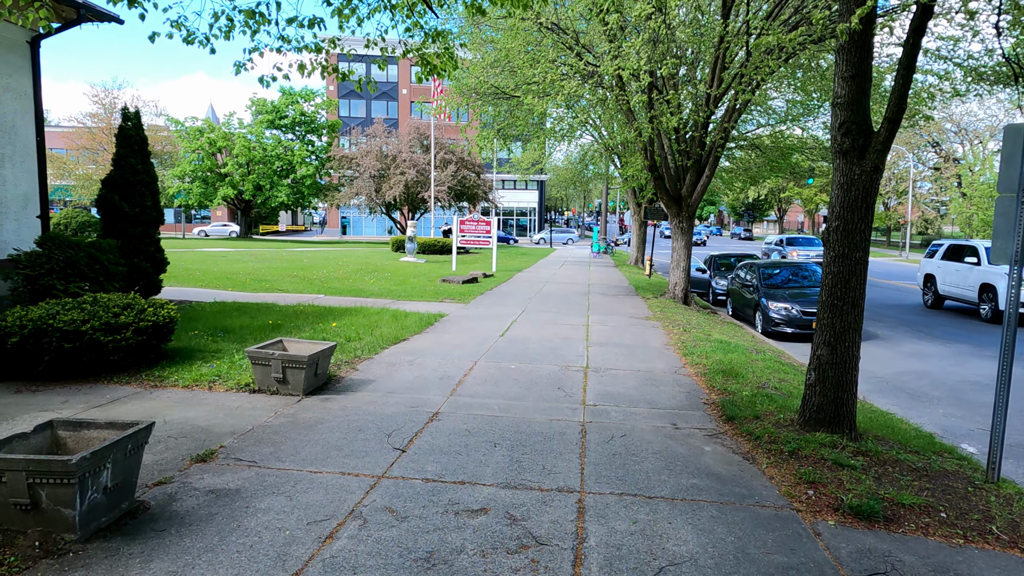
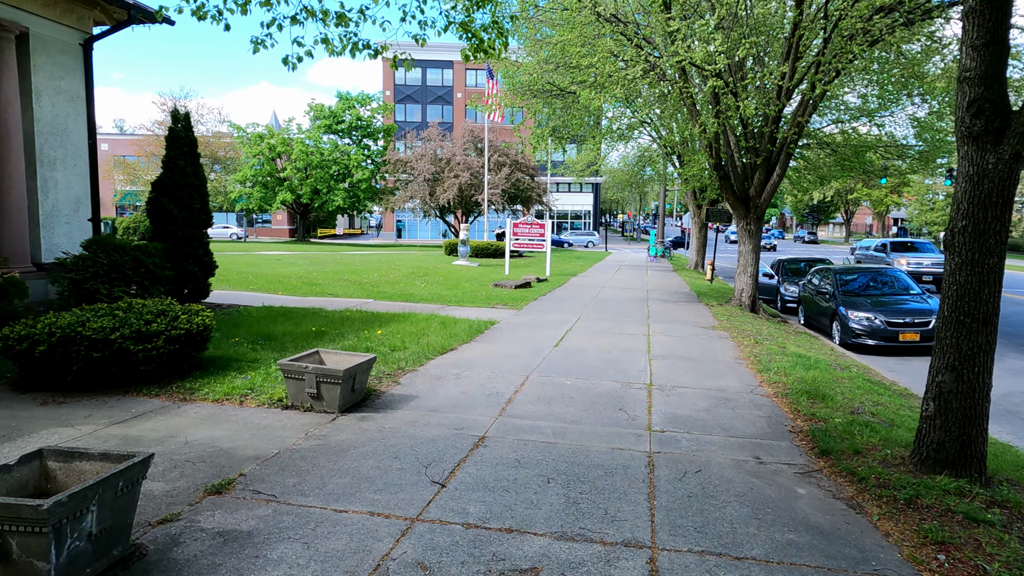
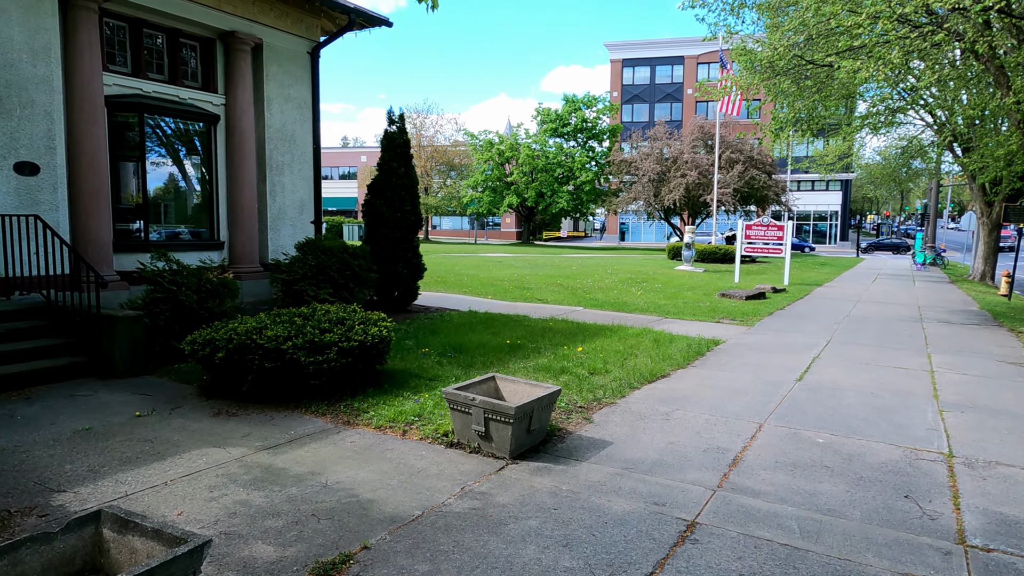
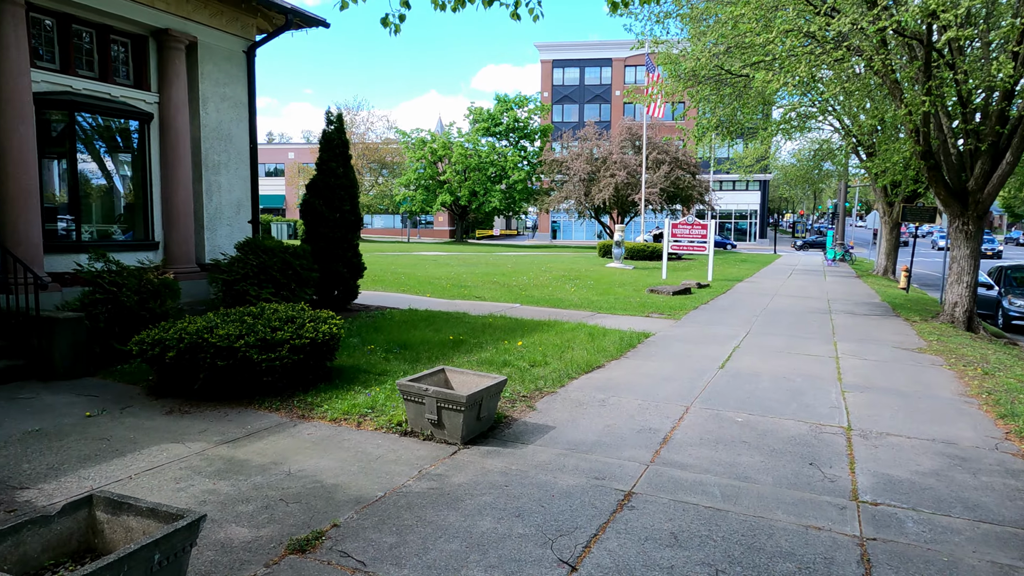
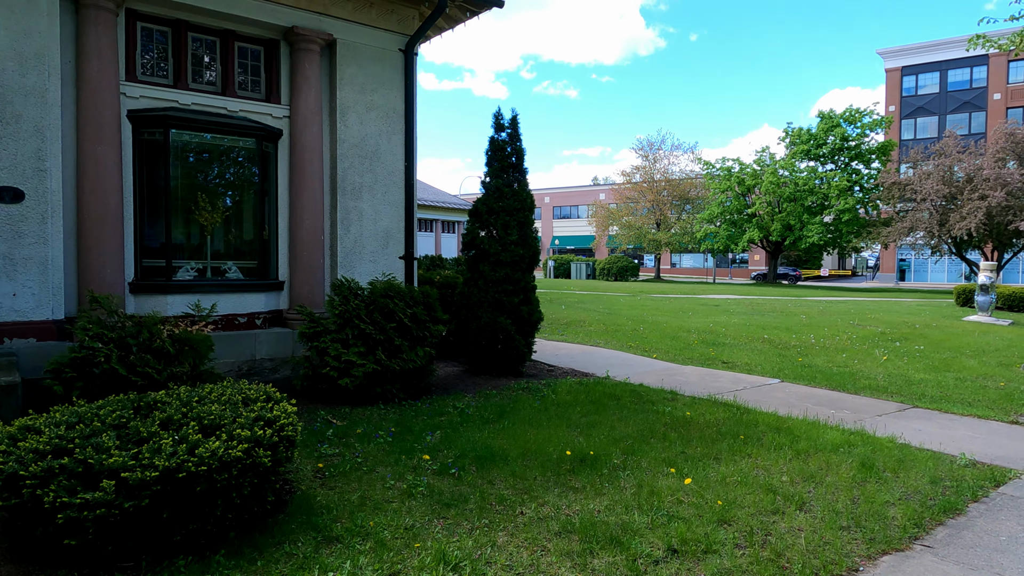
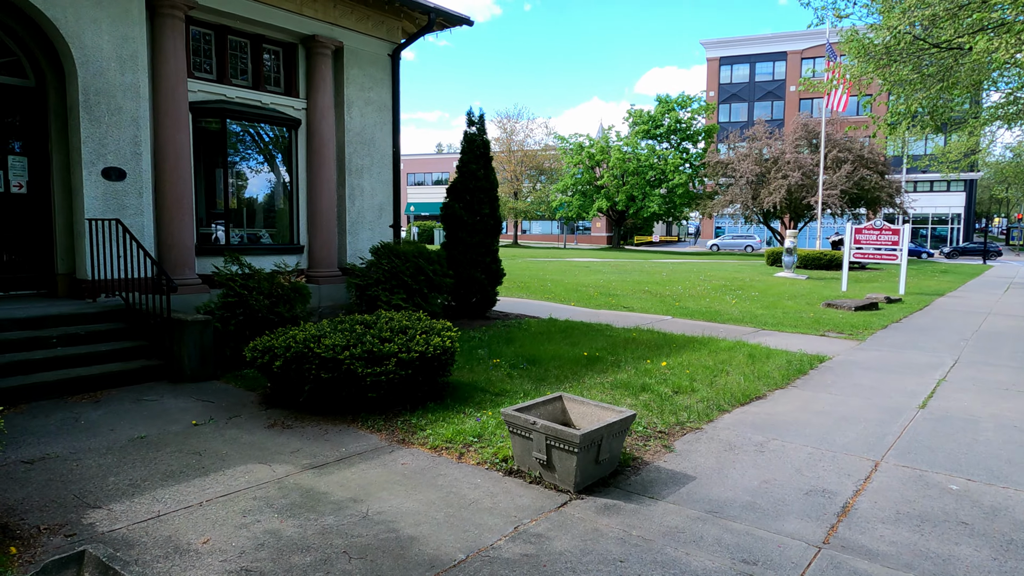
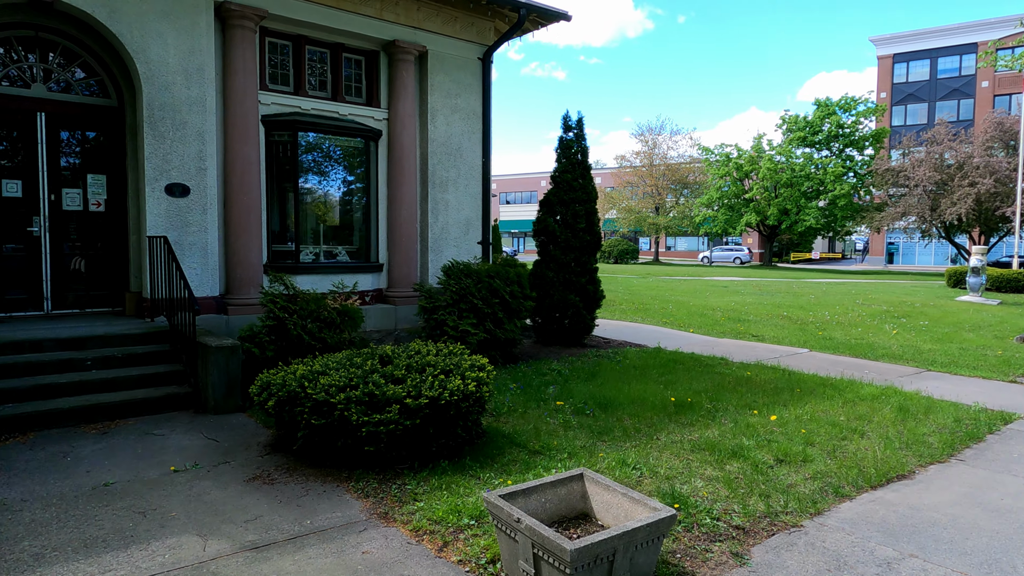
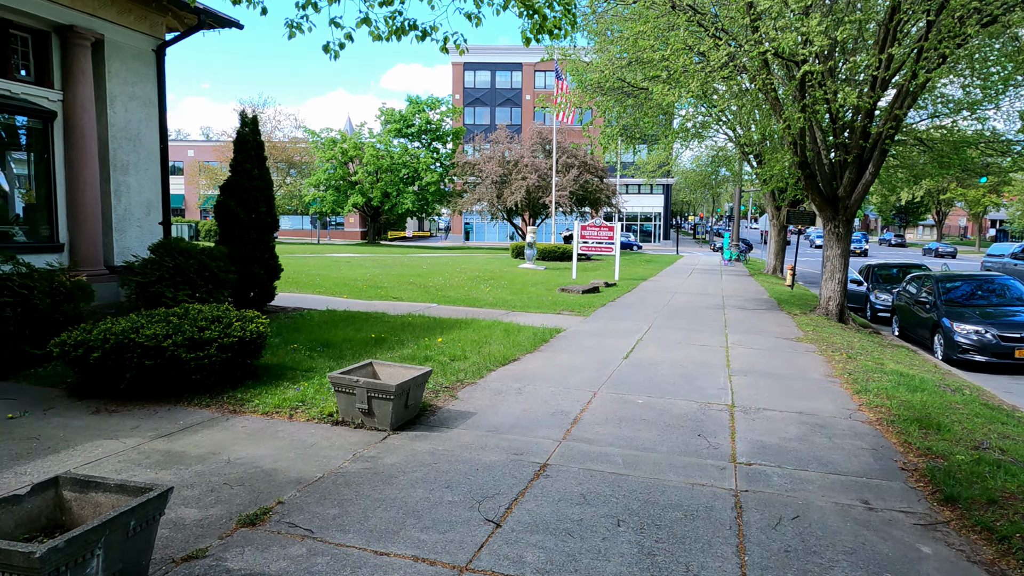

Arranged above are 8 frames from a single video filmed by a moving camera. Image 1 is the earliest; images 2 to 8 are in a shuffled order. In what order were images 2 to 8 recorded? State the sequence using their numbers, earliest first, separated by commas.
2, 8, 4, 3, 6, 7, 5
